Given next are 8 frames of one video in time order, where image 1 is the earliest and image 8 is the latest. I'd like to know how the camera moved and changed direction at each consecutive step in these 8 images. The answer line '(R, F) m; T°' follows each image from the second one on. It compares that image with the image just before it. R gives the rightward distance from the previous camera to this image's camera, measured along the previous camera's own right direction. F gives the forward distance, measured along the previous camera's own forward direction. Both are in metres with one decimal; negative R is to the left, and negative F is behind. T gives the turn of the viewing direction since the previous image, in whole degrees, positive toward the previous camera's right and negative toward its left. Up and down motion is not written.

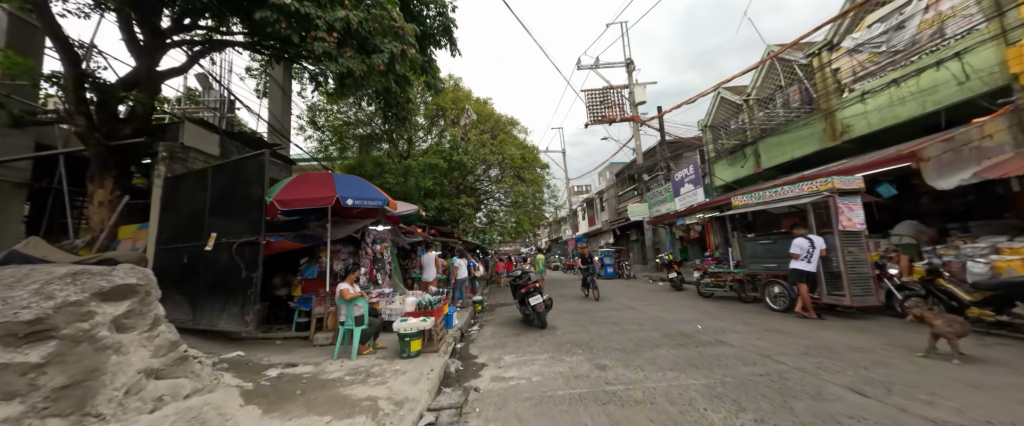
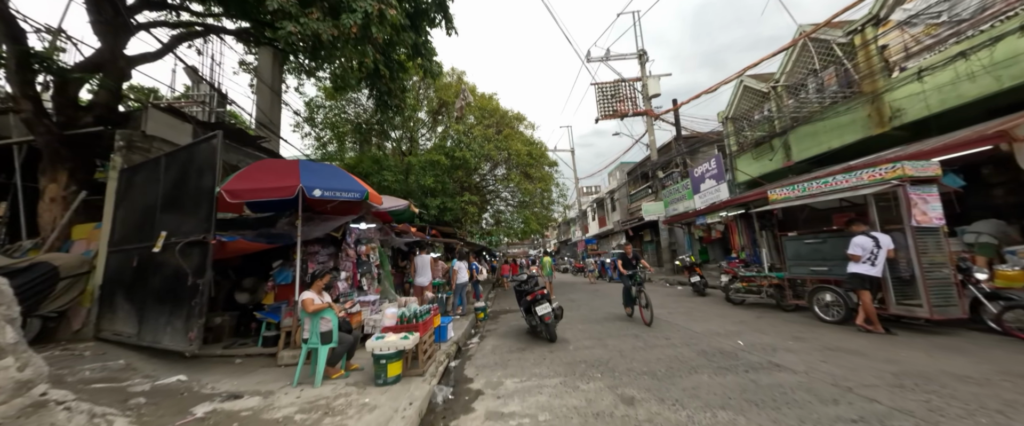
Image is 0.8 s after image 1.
(+0.1, +0.8) m; -2°
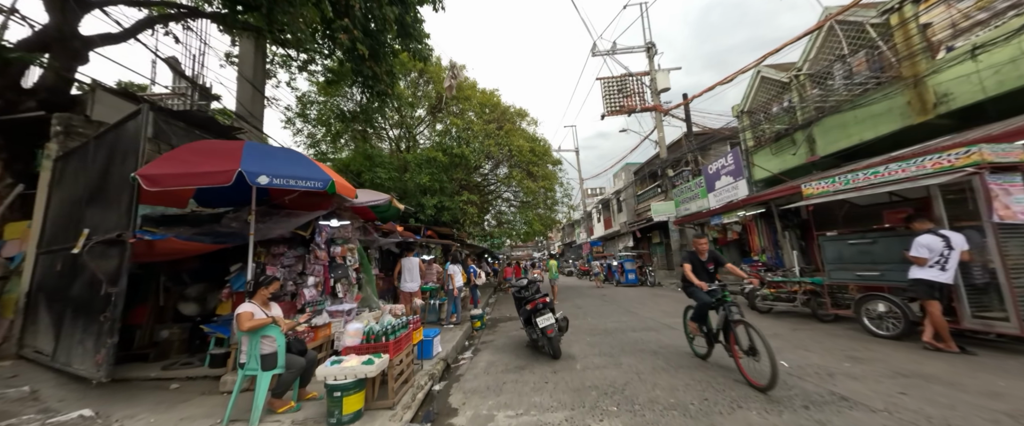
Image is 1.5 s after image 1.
(+0.1, +0.7) m; -1°
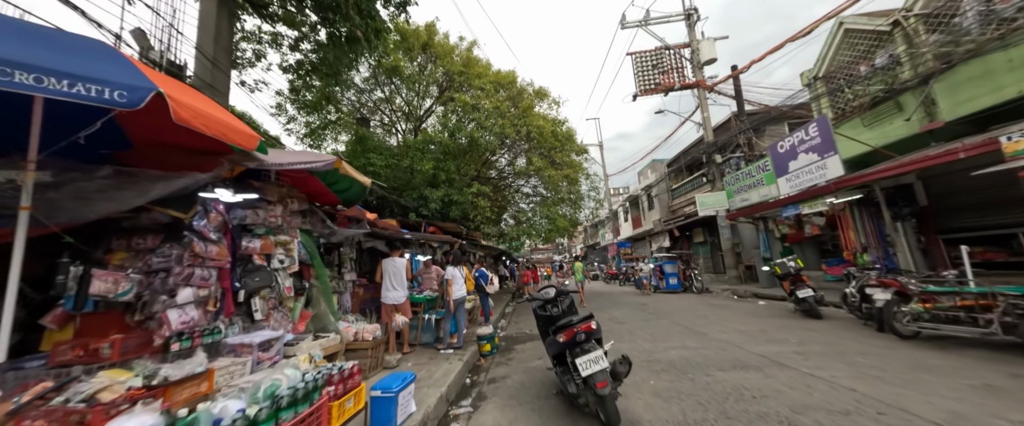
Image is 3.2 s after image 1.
(0.0, +1.9) m; -4°
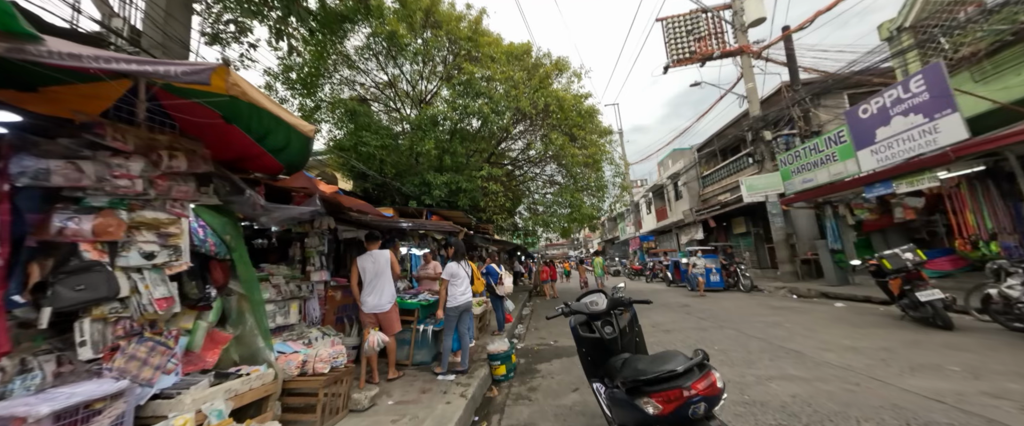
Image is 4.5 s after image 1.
(-0.1, +1.4) m; -3°
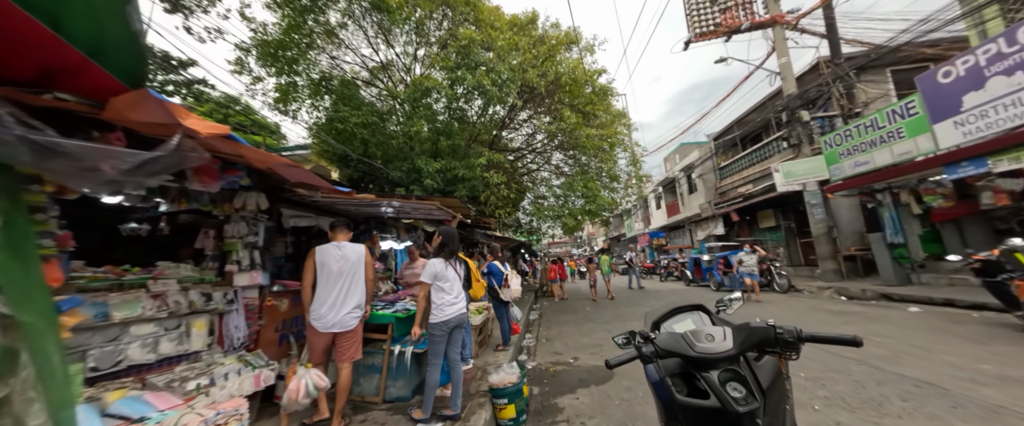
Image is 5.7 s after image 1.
(-0.1, +1.2) m; 0°
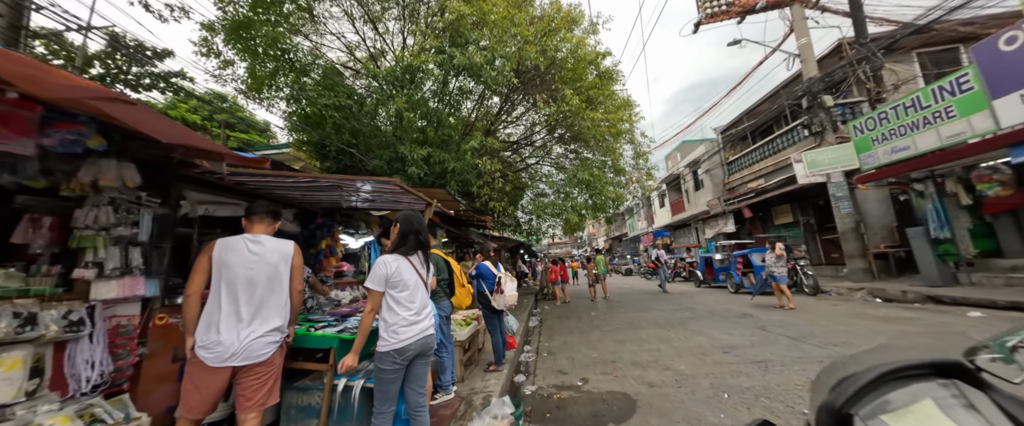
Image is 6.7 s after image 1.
(+0.1, +0.9) m; 0°
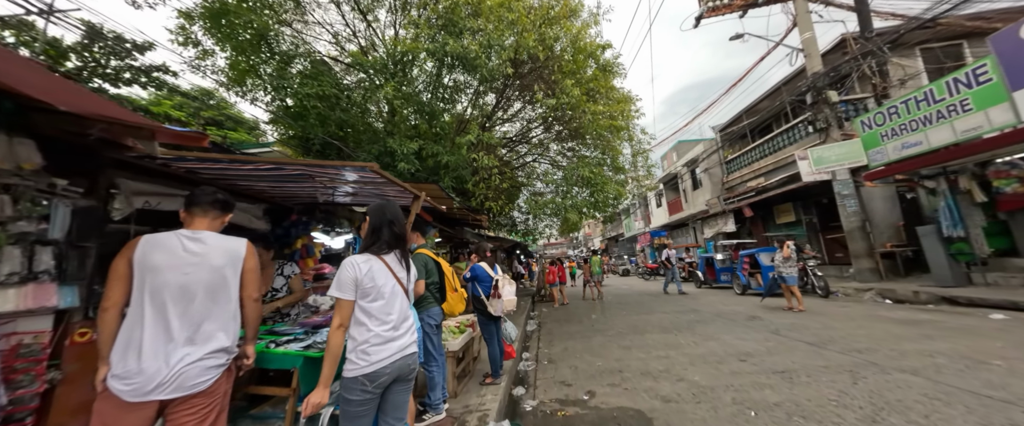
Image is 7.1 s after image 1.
(0.0, +0.4) m; +1°
